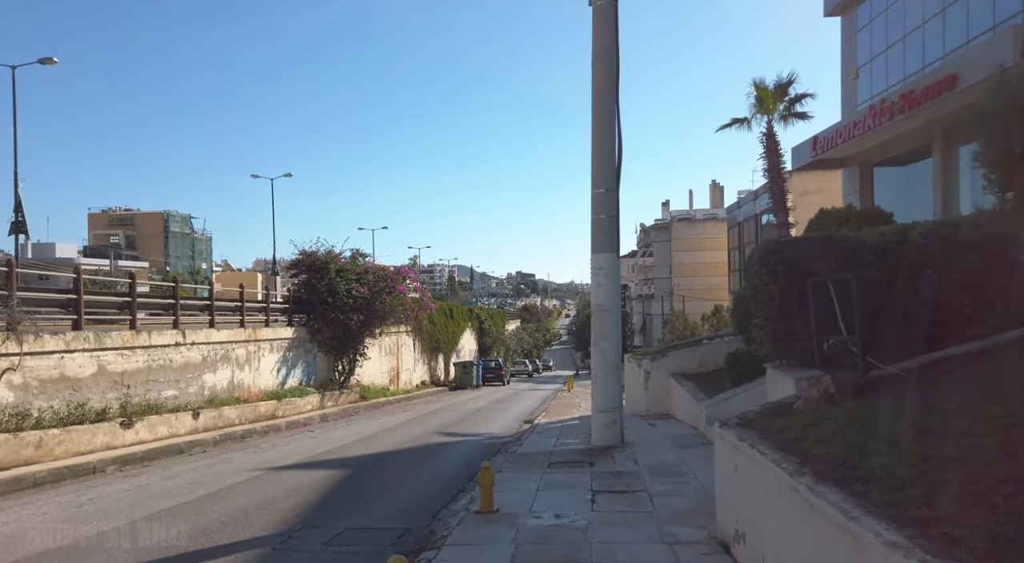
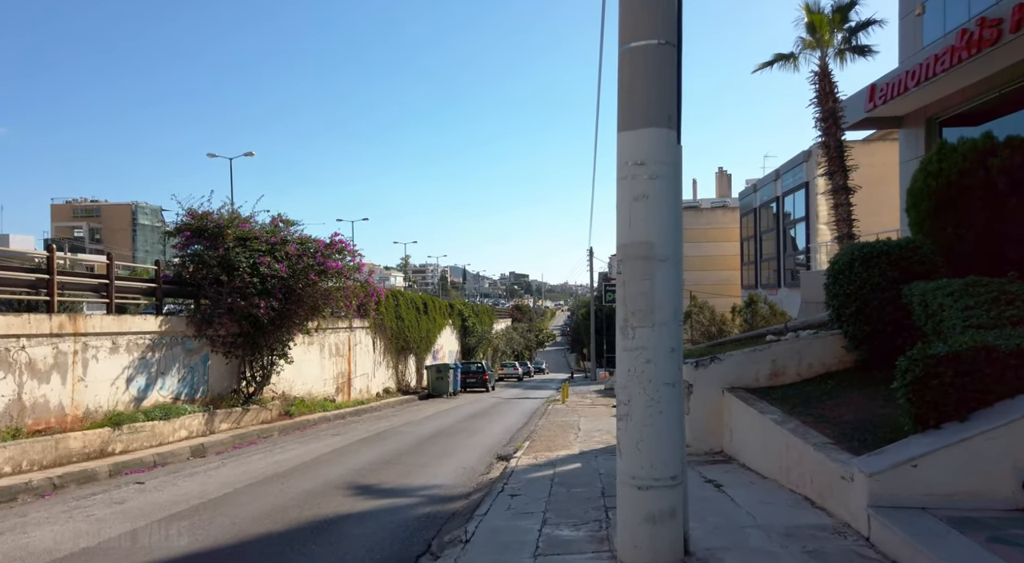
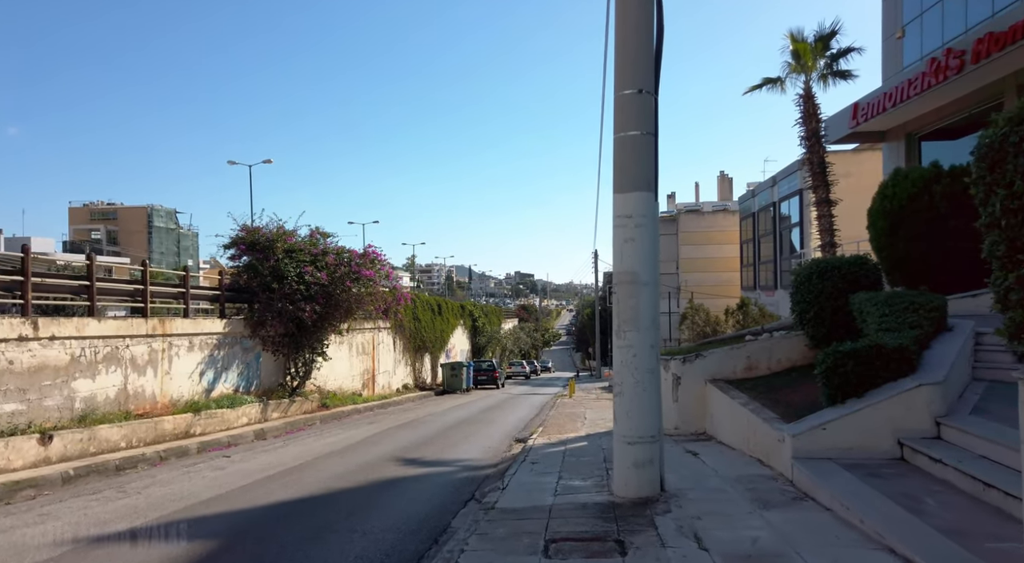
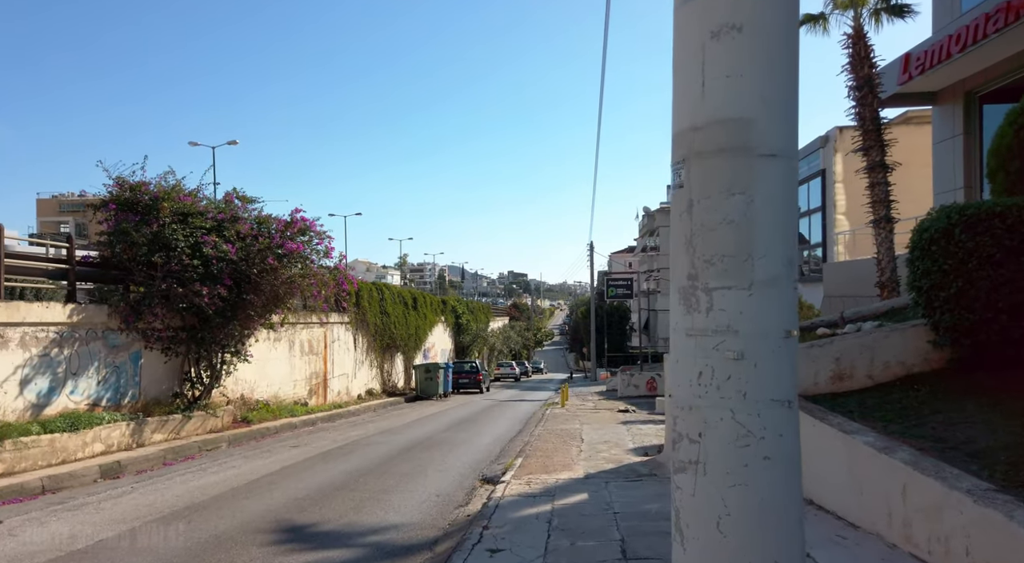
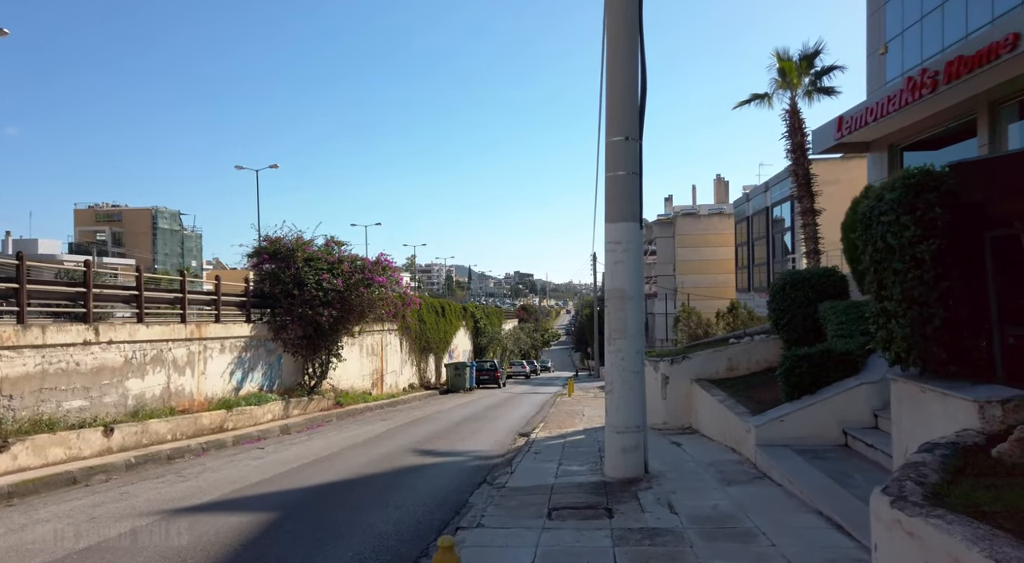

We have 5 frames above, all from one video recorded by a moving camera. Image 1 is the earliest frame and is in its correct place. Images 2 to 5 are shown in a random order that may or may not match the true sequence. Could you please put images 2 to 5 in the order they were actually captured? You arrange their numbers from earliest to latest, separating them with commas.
5, 3, 2, 4
